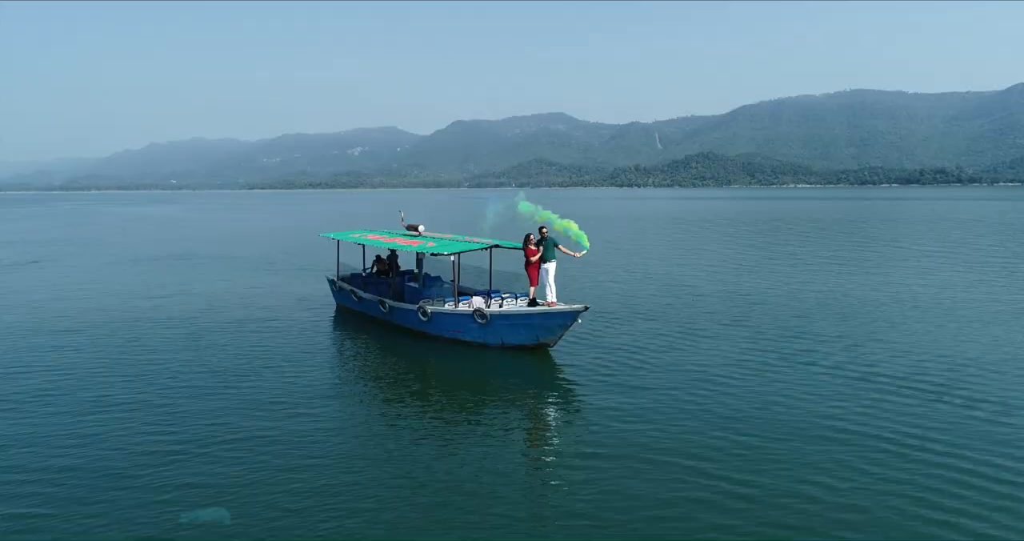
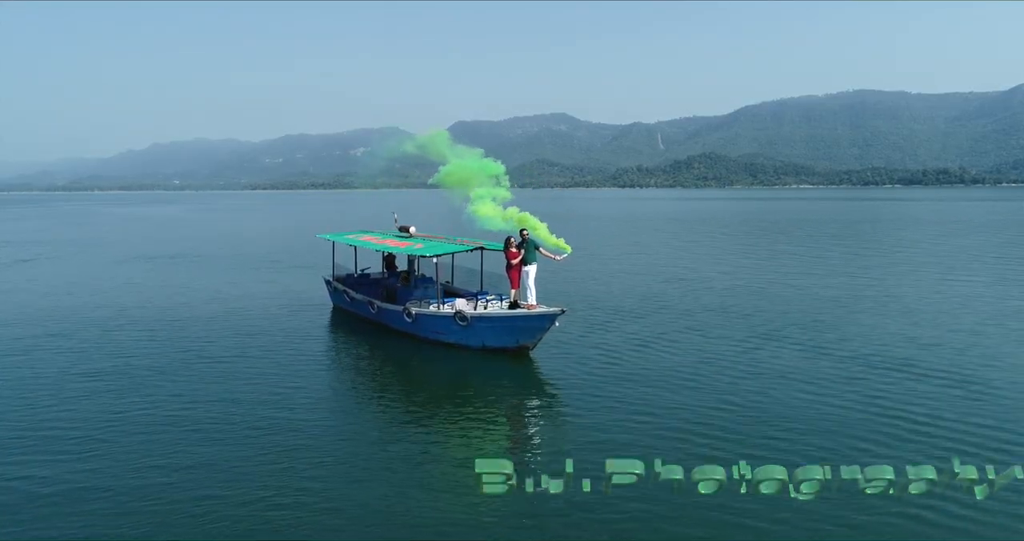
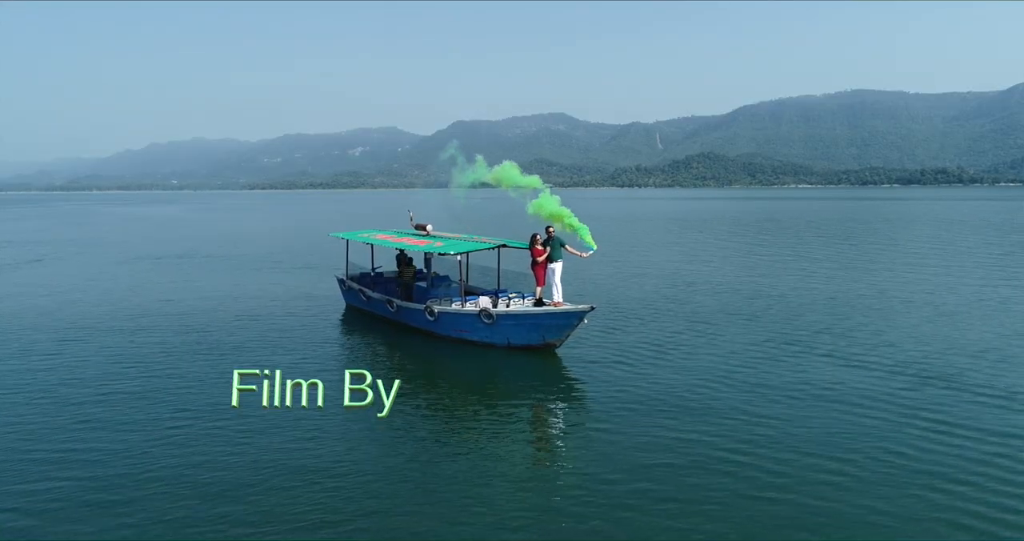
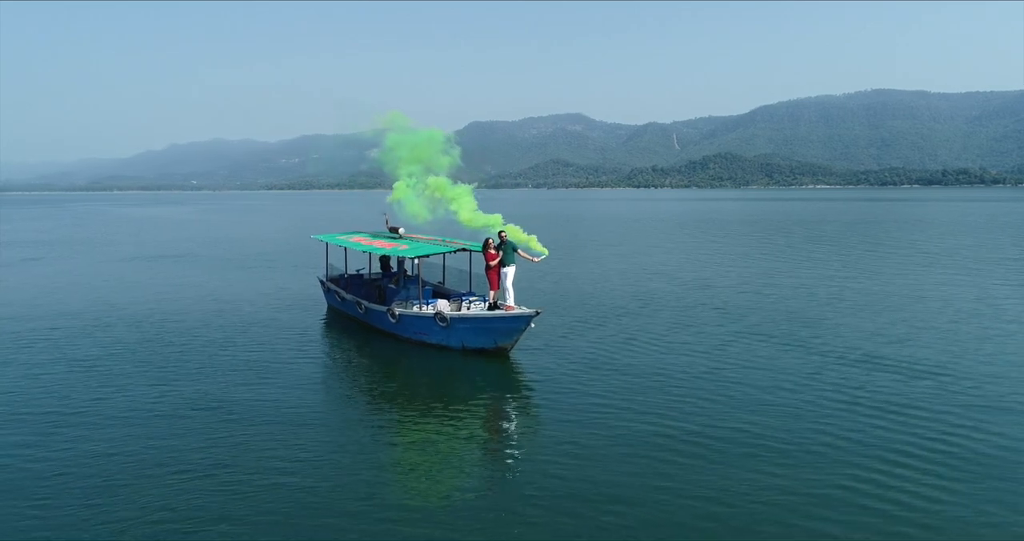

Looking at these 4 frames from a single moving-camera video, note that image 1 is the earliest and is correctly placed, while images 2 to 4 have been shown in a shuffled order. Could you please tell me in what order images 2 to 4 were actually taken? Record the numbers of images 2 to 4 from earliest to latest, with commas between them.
3, 2, 4
